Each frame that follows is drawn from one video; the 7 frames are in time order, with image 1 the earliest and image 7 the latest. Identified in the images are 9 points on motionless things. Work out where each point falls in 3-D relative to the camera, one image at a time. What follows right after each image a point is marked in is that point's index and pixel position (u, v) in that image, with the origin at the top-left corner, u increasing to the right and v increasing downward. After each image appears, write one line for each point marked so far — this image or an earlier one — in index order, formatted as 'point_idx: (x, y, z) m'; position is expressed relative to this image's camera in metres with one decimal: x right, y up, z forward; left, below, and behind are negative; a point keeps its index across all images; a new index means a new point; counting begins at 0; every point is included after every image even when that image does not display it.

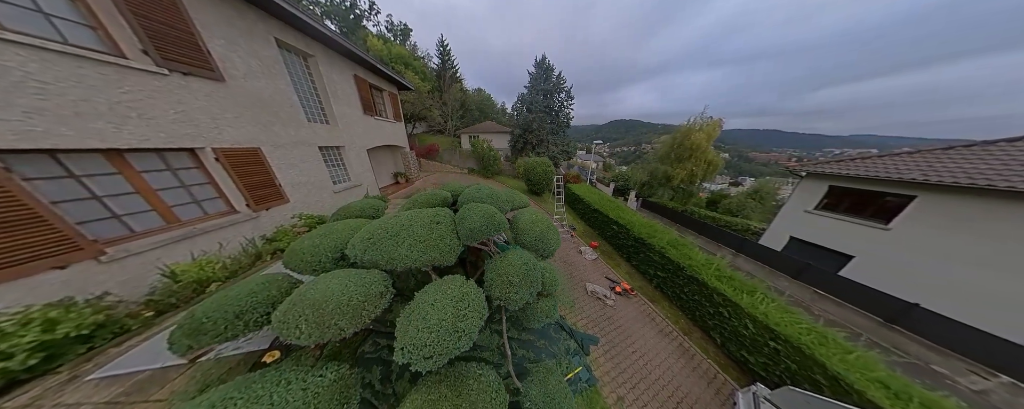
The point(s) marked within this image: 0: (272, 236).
0: (-5.8, -0.8, +4.2) m
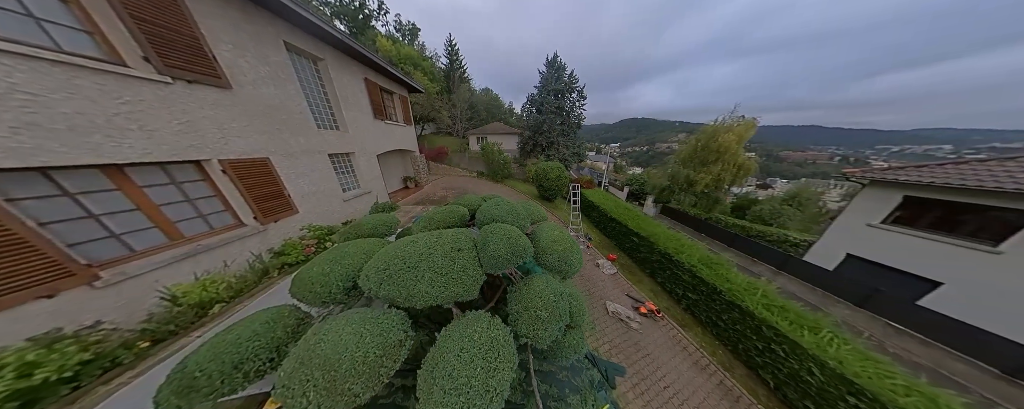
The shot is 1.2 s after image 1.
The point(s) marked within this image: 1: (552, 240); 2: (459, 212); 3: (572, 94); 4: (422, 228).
0: (-5.4, -1.1, +4.0) m
1: (+0.8, -0.8, +3.8) m
2: (-0.9, -0.3, +3.6) m
3: (+6.2, +11.6, +17.6) m
4: (-1.6, -0.6, +3.4) m
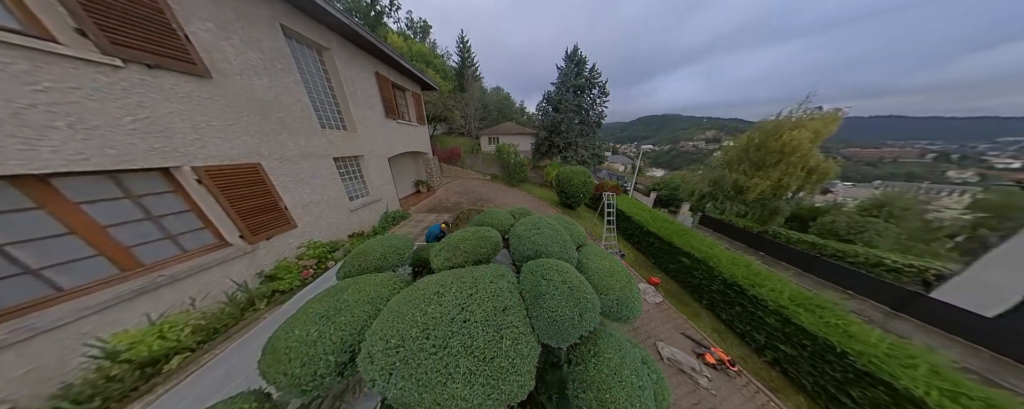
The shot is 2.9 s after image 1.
0: (-4.7, -1.3, +3.4) m
1: (+1.5, -1.2, +2.9) m
2: (-0.3, -0.6, +2.8) m
3: (+7.7, +11.1, +16.5) m
4: (-0.9, -0.9, +2.6) m
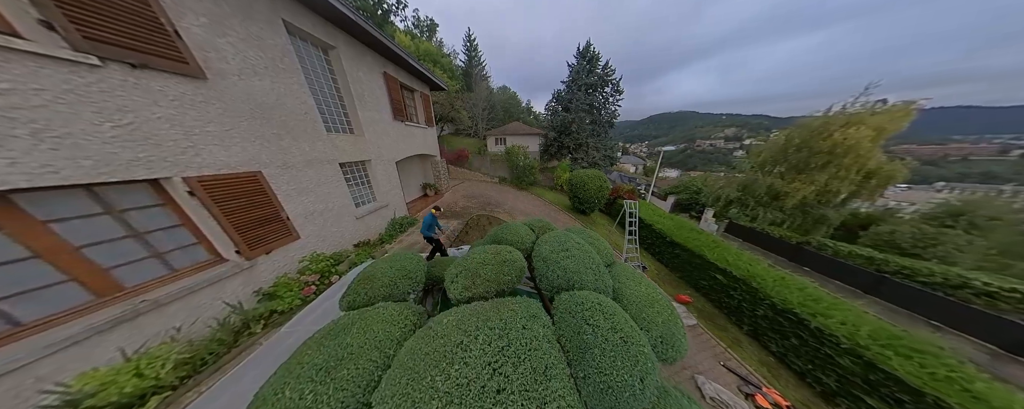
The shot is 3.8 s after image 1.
0: (-4.4, -1.5, +3.1) m
1: (+1.9, -1.4, +2.4) m
2: (+0.1, -0.9, +2.4) m
3: (+8.5, +10.8, +15.9) m
4: (-0.6, -1.1, +2.3) m
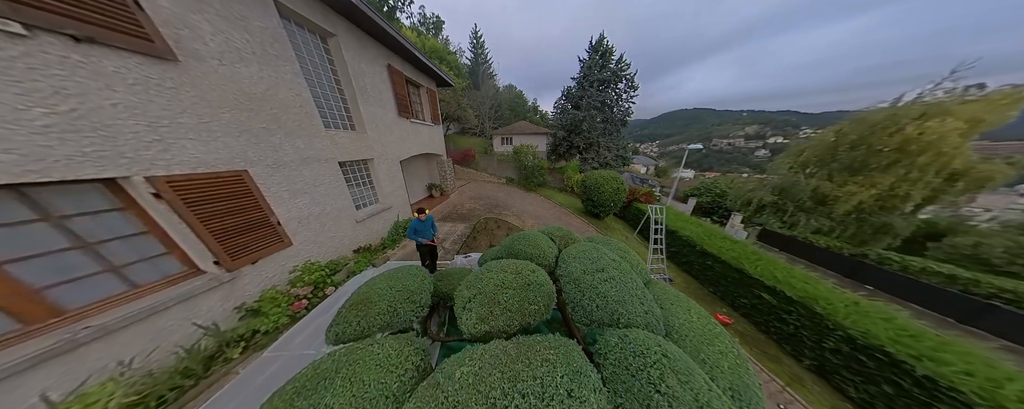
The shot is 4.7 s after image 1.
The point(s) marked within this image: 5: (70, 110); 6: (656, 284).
0: (-4.1, -1.6, +2.7) m
1: (+2.1, -1.5, +1.9) m
2: (+0.4, -1.0, +1.9) m
3: (+9.3, +10.5, +15.2) m
4: (-0.3, -1.2, +1.8) m
5: (-4.1, +0.9, +1.6) m
6: (+2.5, -1.4, +2.9) m
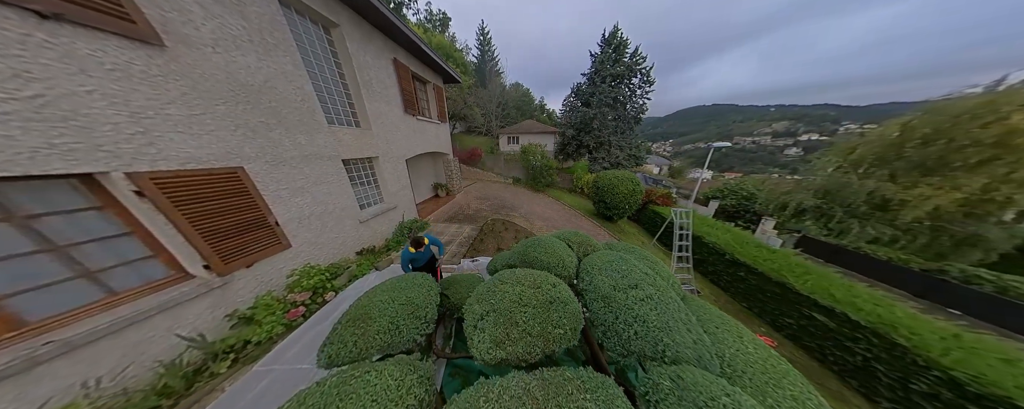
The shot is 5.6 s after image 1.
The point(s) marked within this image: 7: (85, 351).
0: (-3.9, -1.6, +2.5) m
1: (+2.3, -1.6, +1.4) m
2: (+0.5, -1.0, +1.5) m
3: (+10.1, +10.4, +14.5) m
4: (-0.2, -1.2, +1.4) m
5: (-3.9, +0.9, +1.4) m
6: (+2.7, -1.4, +2.5) m
7: (-3.9, -1.3, +1.6) m
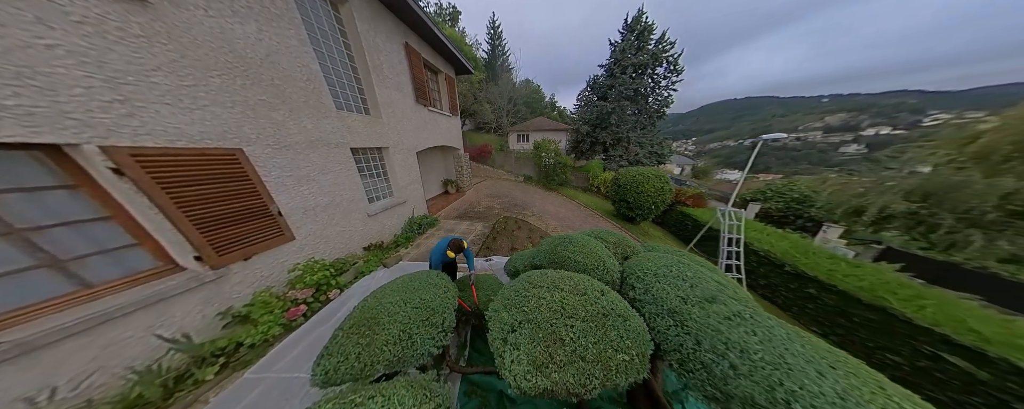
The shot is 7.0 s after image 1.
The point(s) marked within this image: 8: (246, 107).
0: (-3.6, -1.4, +2.3) m
1: (+2.5, -1.5, +0.8) m
2: (+0.8, -0.9, +1.0) m
3: (+11.4, +10.3, +13.2) m
4: (+0.1, -1.1, +1.0) m
5: (-3.6, +1.1, +1.1) m
6: (+3.0, -1.4, +1.8) m
7: (-3.7, -1.1, +1.4) m
8: (-3.6, +1.4, +2.3) m
